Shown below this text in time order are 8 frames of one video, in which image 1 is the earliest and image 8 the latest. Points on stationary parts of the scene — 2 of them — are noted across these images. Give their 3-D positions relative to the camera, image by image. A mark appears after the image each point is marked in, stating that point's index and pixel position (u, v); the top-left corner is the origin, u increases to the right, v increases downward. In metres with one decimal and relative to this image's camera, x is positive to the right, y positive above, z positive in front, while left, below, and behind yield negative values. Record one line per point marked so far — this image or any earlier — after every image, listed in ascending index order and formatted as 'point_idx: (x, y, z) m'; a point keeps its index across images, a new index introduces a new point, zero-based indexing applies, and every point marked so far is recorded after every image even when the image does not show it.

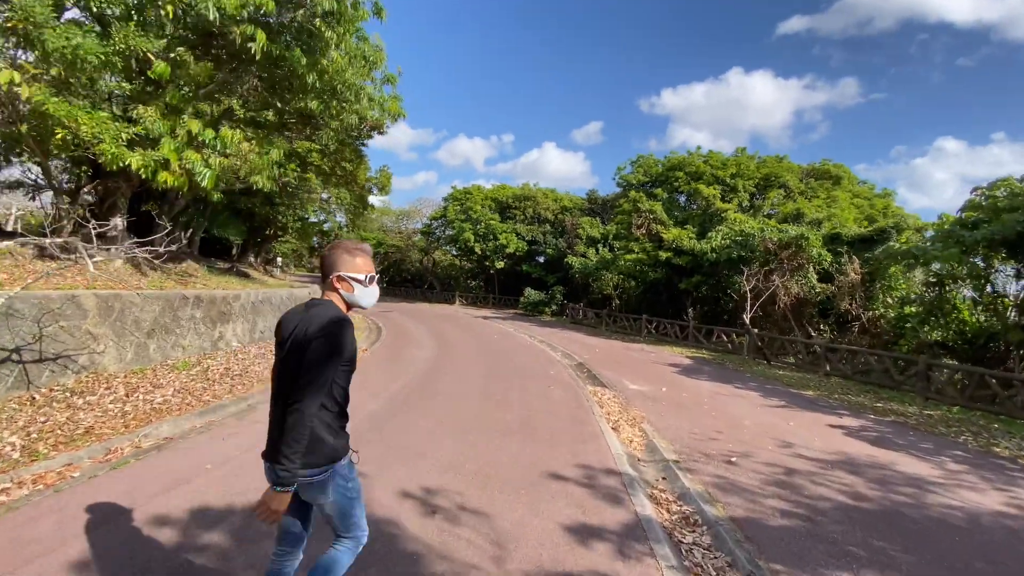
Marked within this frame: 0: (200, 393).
0: (-4.9, -1.7, +7.4) m
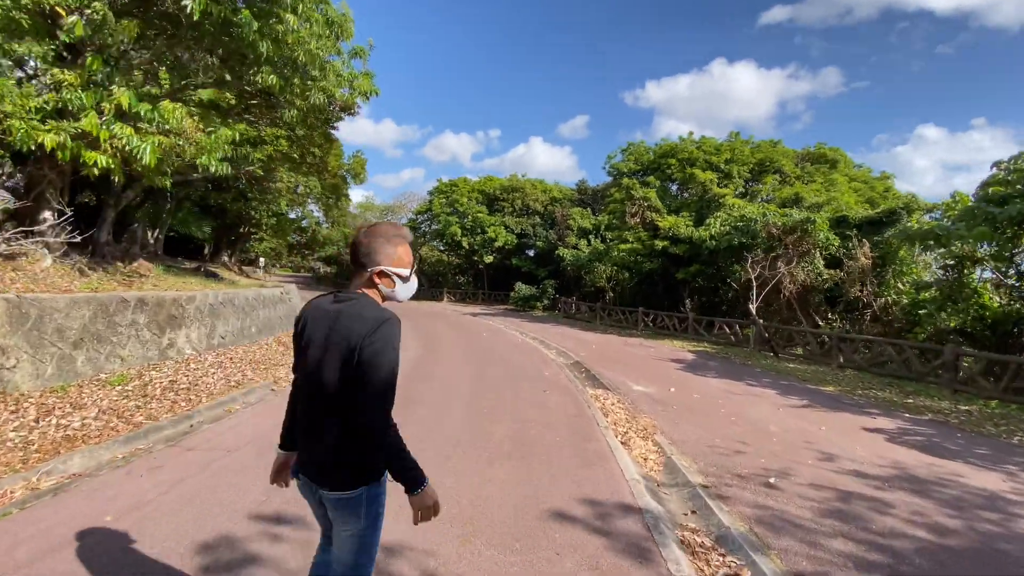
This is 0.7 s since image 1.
0: (-5.0, -1.7, +6.3) m
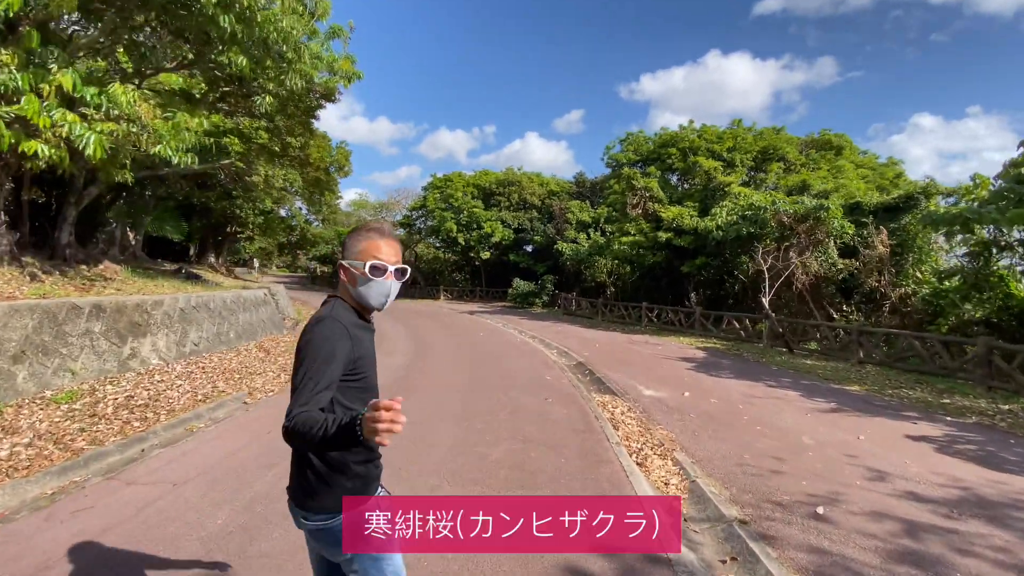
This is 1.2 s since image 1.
0: (-5.1, -1.7, +5.5) m
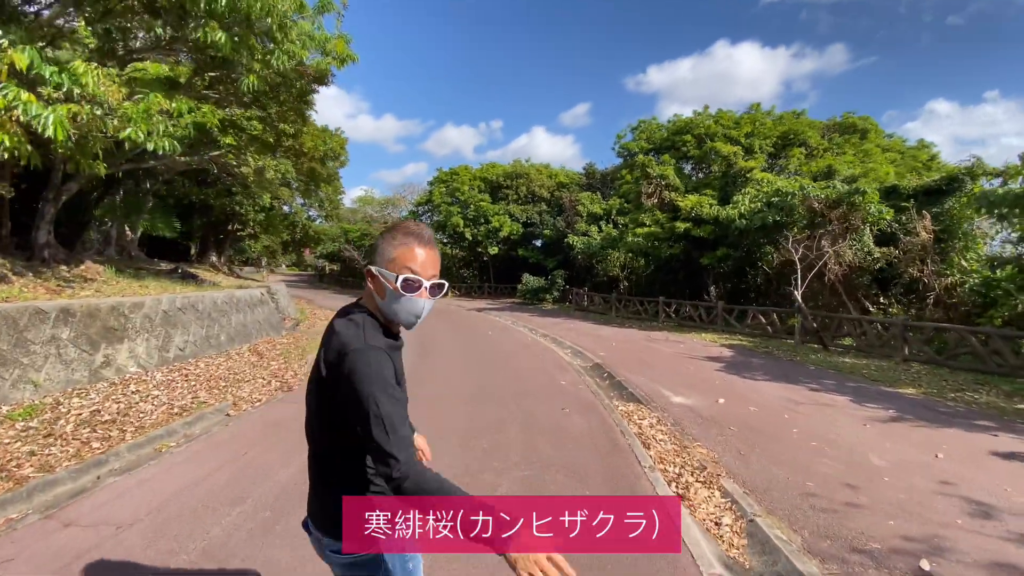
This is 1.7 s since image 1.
0: (-4.9, -1.8, +4.7) m
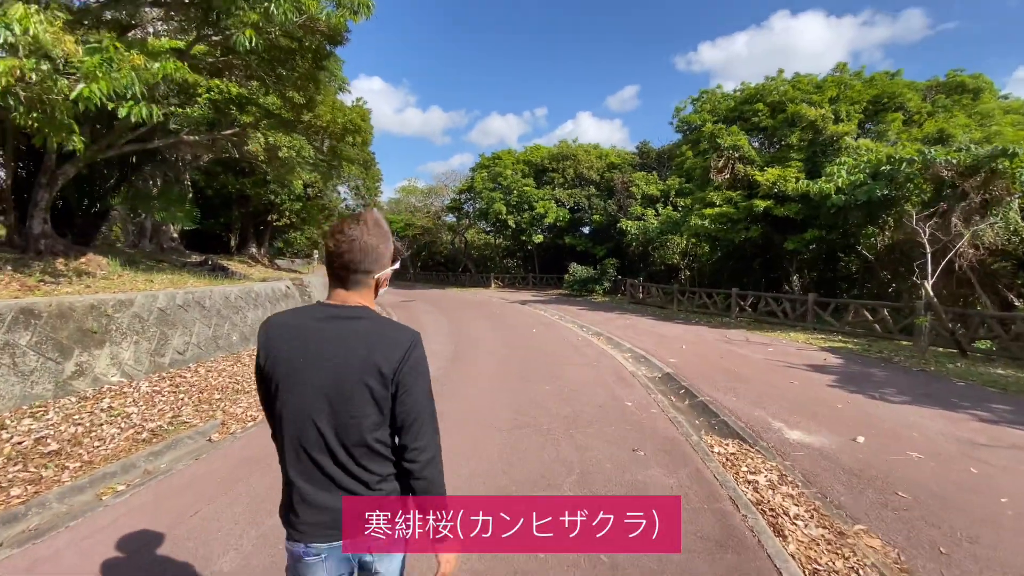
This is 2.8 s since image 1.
0: (-4.5, -1.8, +3.5) m
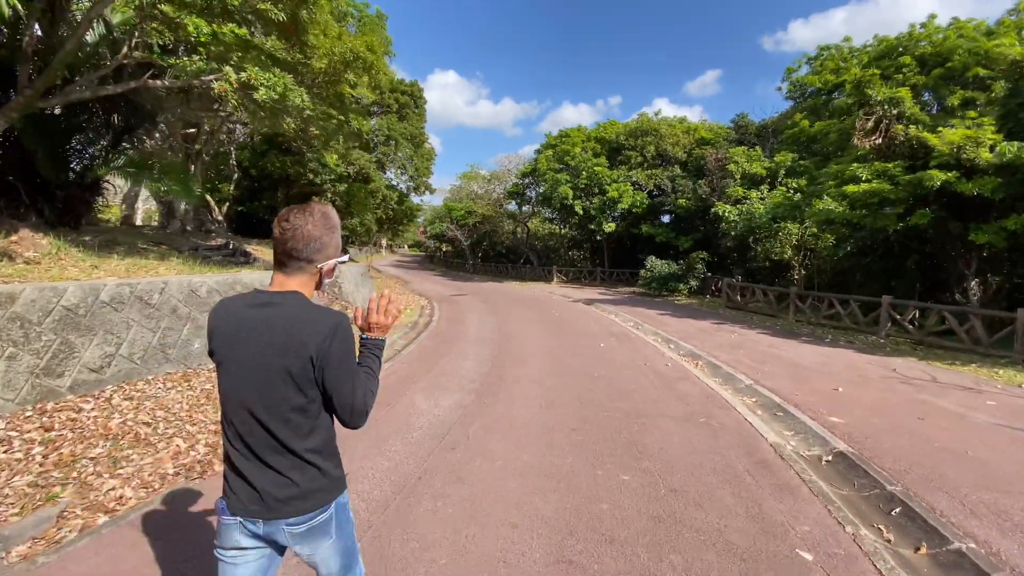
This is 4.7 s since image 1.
0: (-4.6, -1.8, +1.2) m
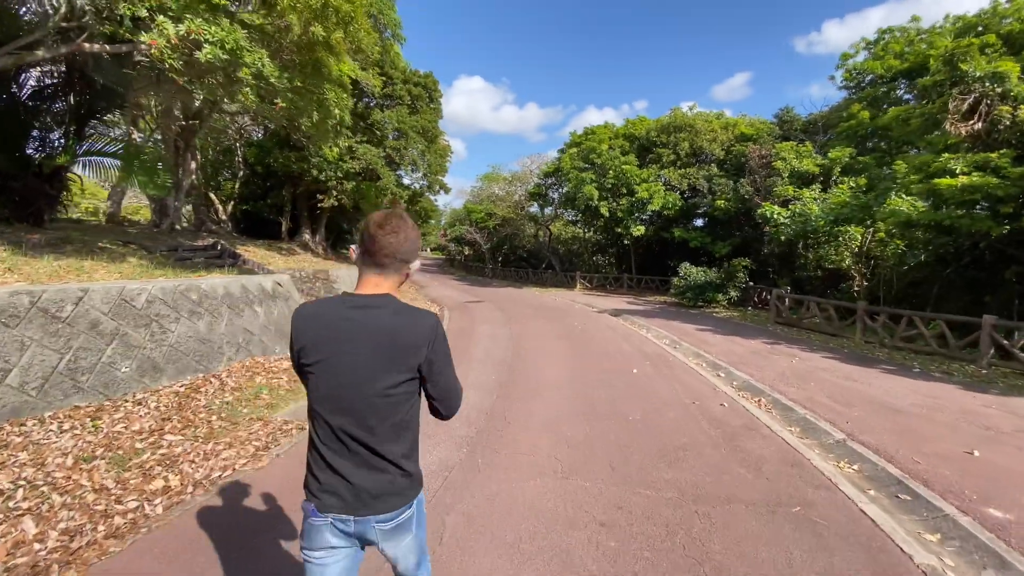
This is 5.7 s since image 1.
0: (-4.8, -1.8, -0.2) m
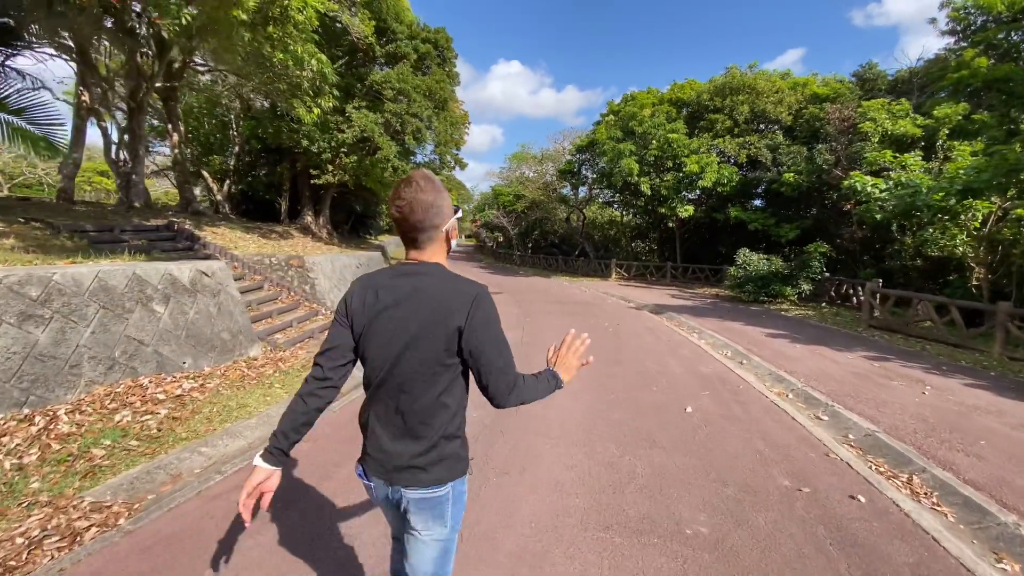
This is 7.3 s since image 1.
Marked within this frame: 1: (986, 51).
0: (-5.4, -1.9, -2.1) m
1: (+13.6, +6.8, +13.5) m
